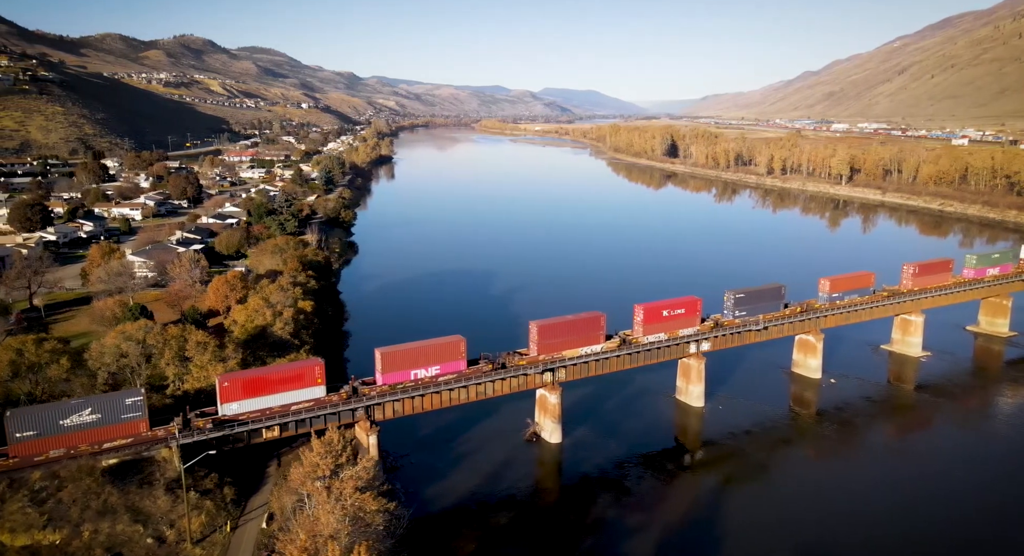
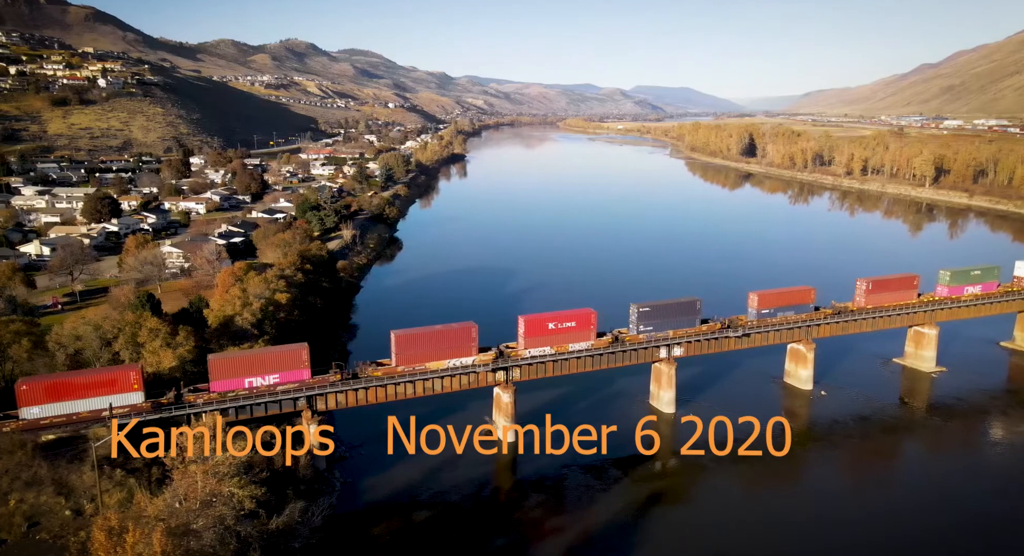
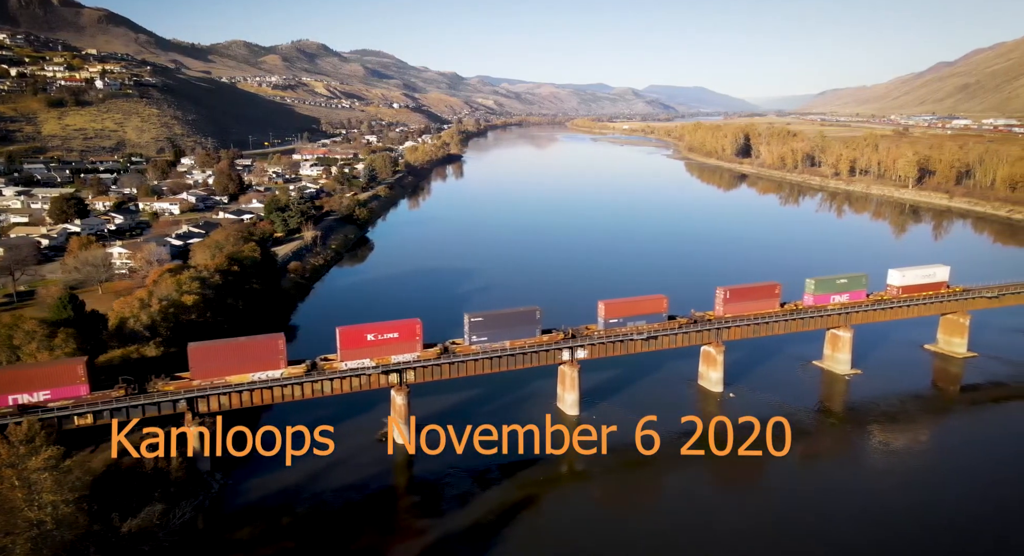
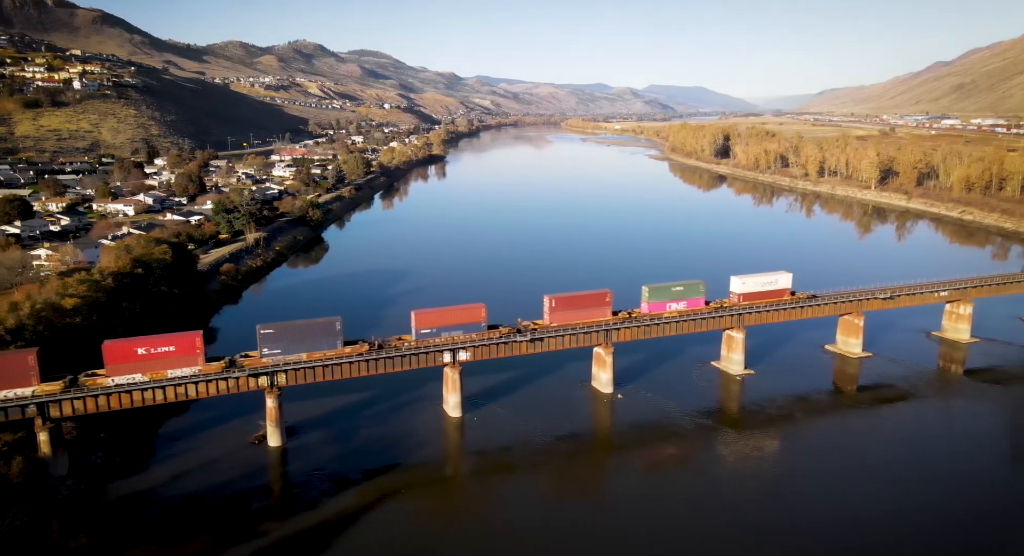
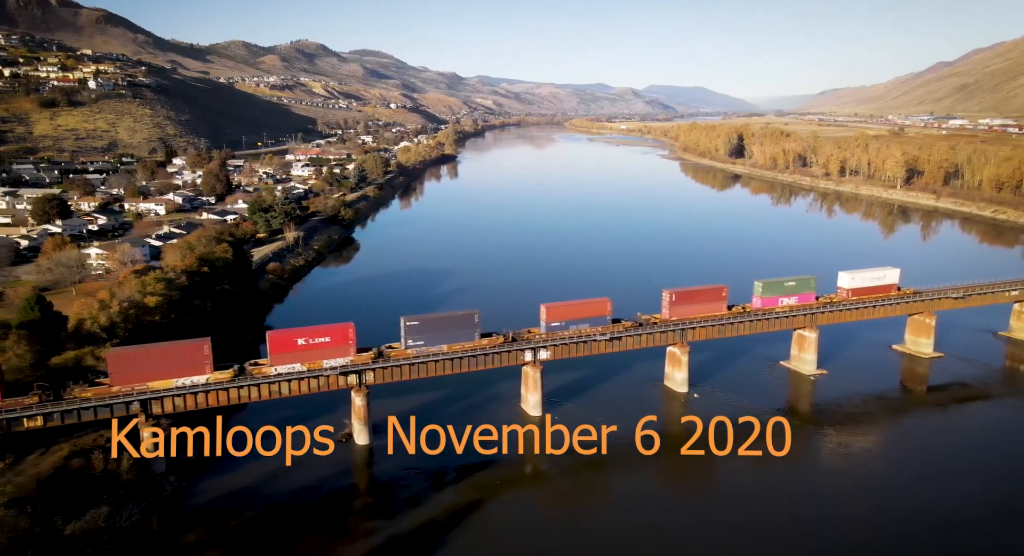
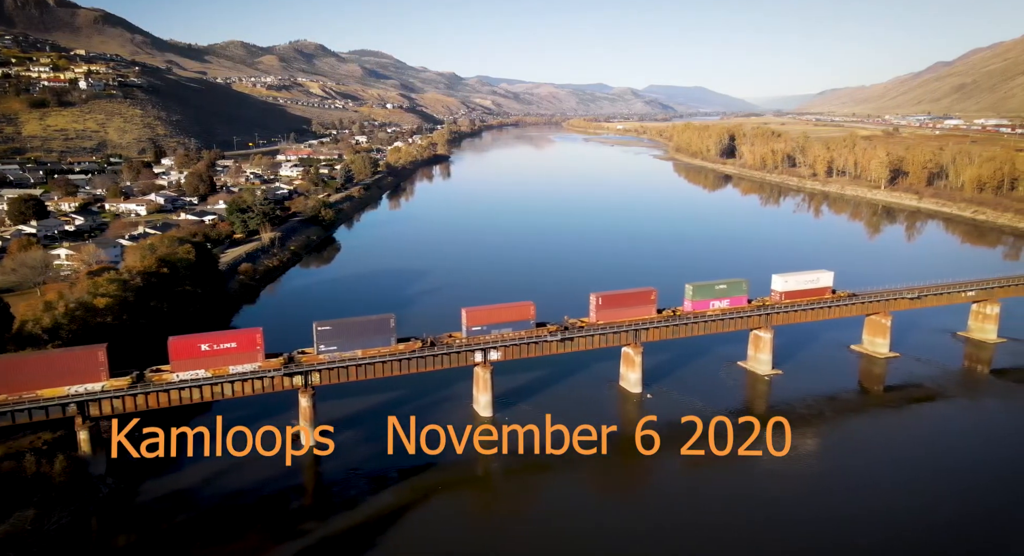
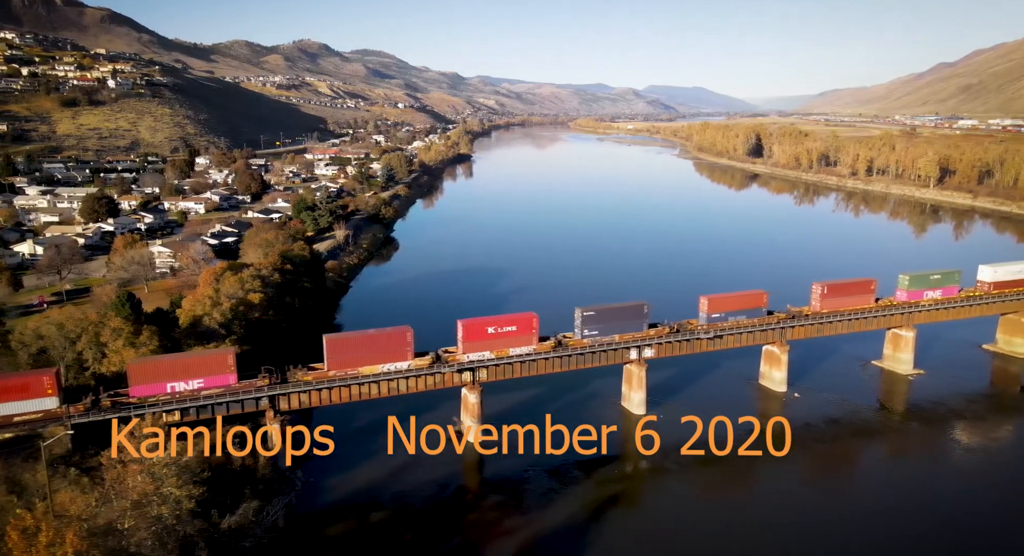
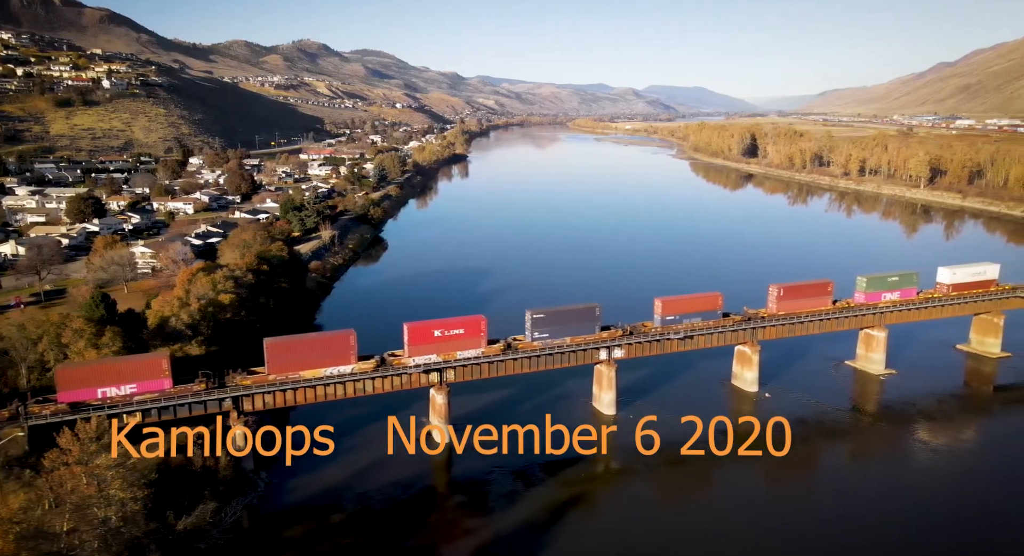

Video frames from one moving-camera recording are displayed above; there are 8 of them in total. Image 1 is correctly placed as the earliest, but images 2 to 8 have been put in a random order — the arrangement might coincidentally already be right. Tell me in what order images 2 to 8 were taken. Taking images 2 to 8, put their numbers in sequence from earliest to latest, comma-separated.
2, 7, 8, 3, 5, 6, 4
